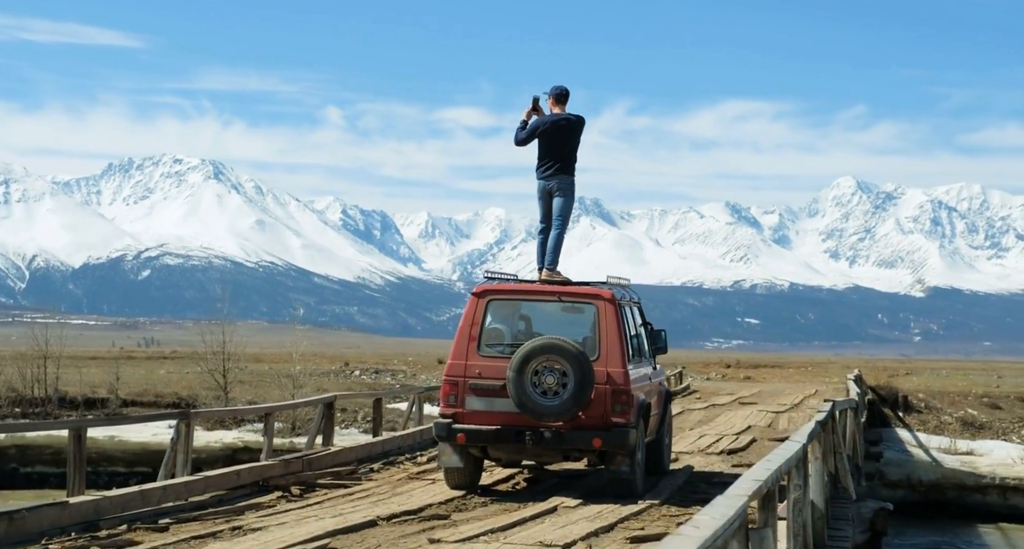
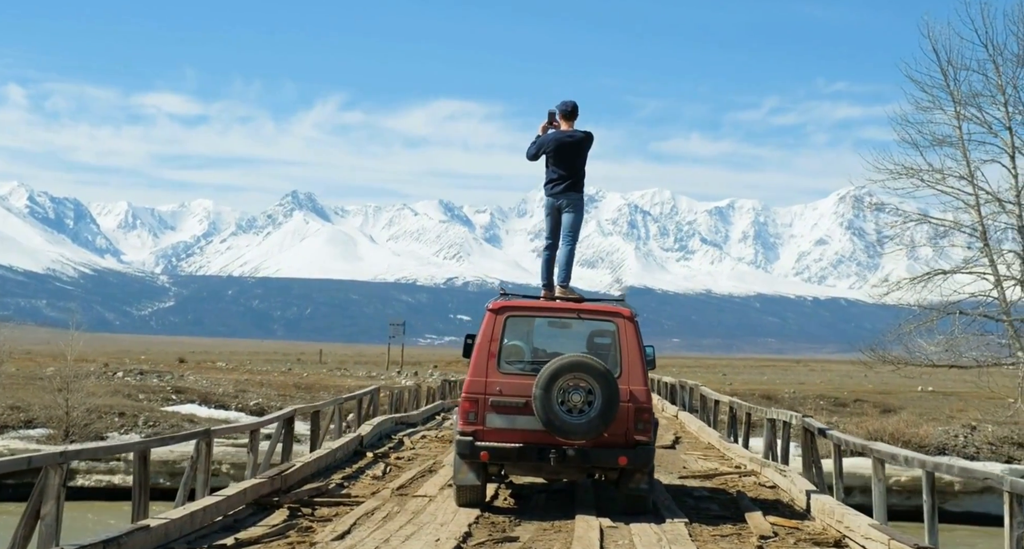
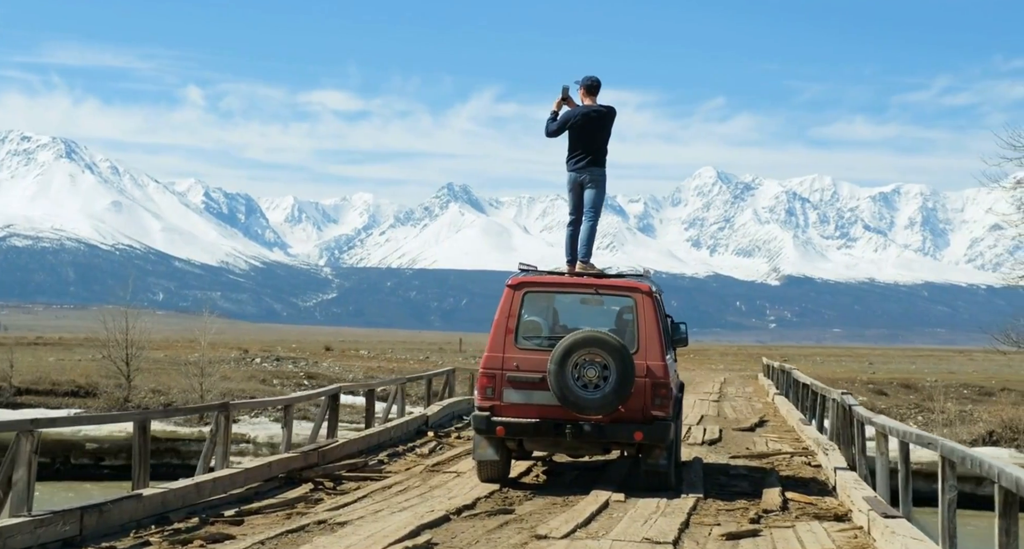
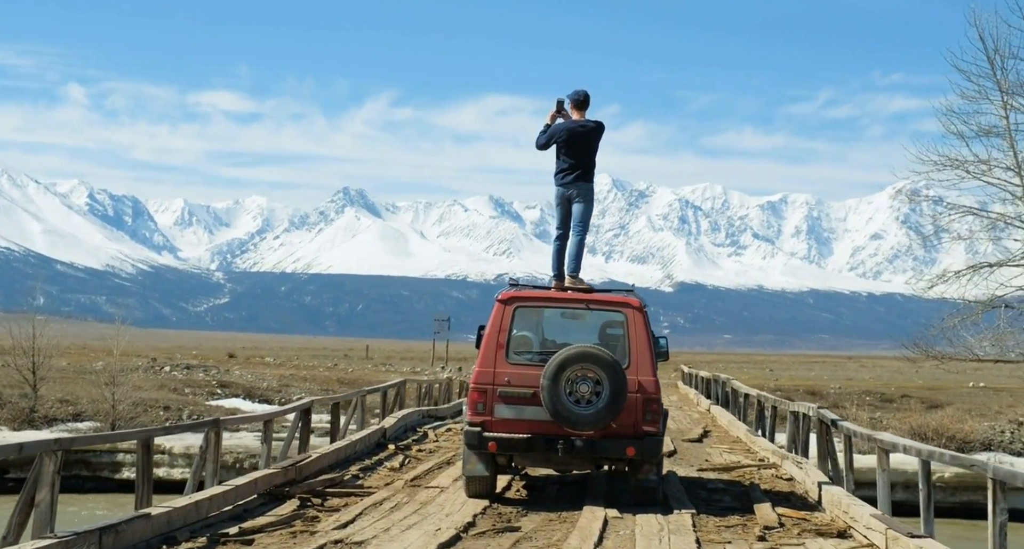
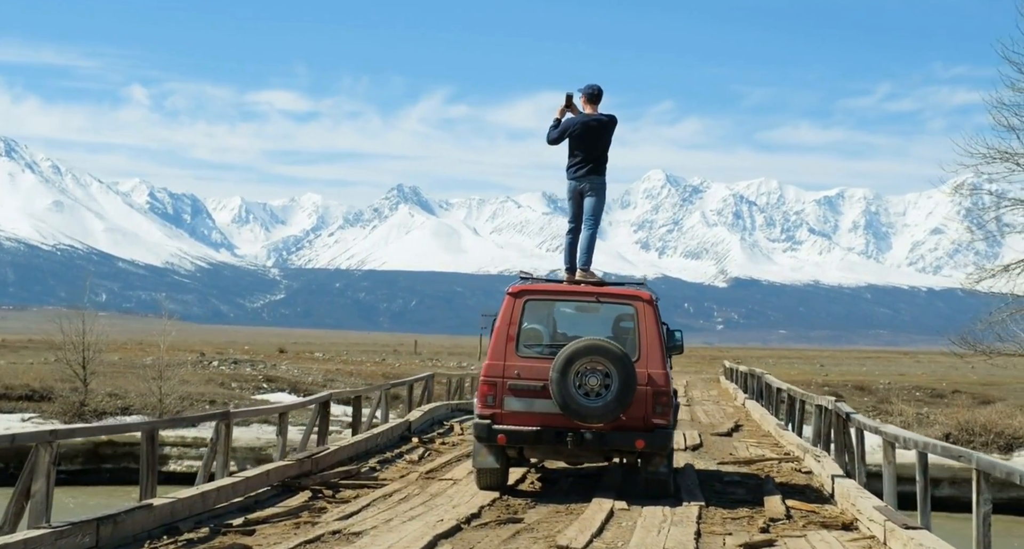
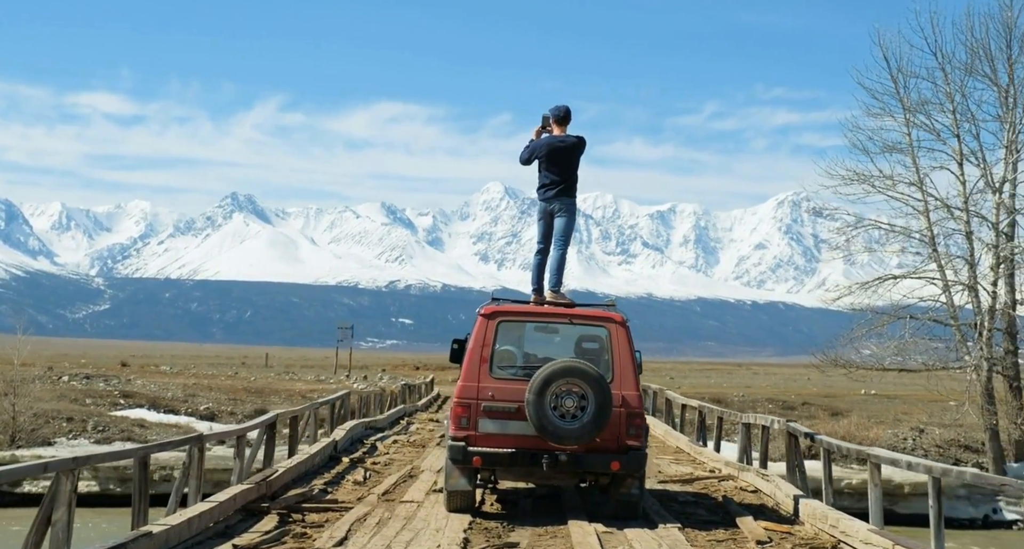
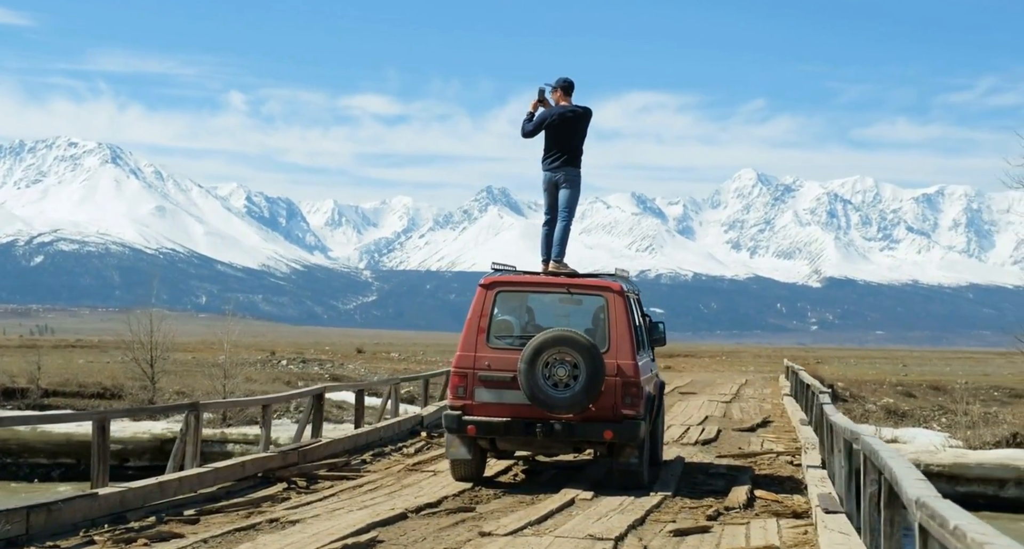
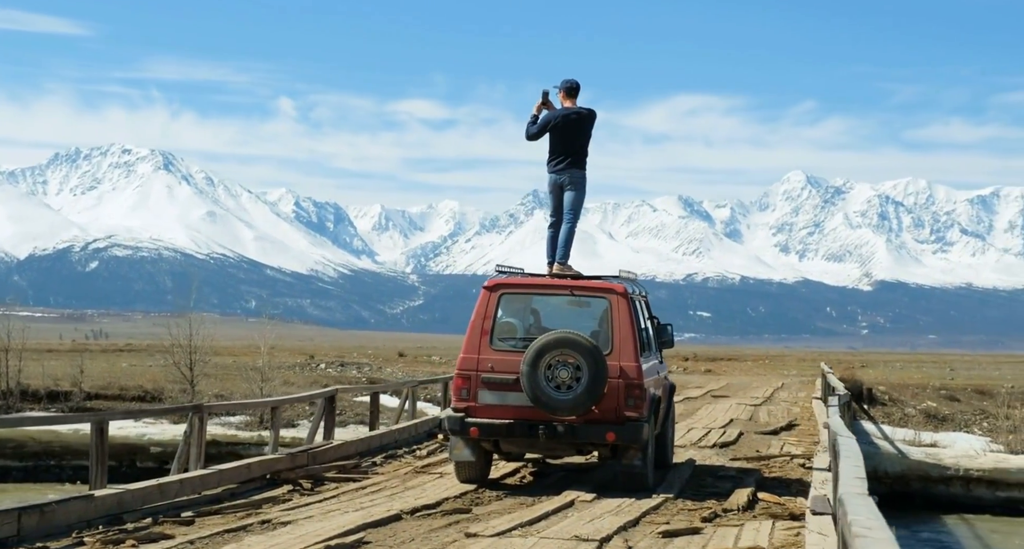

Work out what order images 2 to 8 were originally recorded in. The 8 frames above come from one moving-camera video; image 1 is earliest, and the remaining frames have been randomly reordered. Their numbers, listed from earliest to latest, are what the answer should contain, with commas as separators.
8, 7, 3, 5, 4, 2, 6
